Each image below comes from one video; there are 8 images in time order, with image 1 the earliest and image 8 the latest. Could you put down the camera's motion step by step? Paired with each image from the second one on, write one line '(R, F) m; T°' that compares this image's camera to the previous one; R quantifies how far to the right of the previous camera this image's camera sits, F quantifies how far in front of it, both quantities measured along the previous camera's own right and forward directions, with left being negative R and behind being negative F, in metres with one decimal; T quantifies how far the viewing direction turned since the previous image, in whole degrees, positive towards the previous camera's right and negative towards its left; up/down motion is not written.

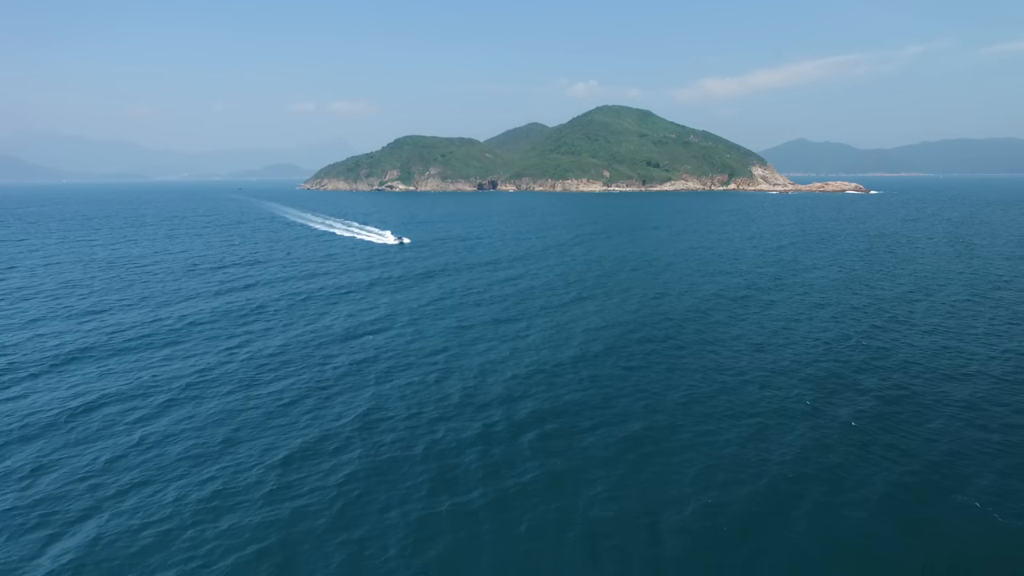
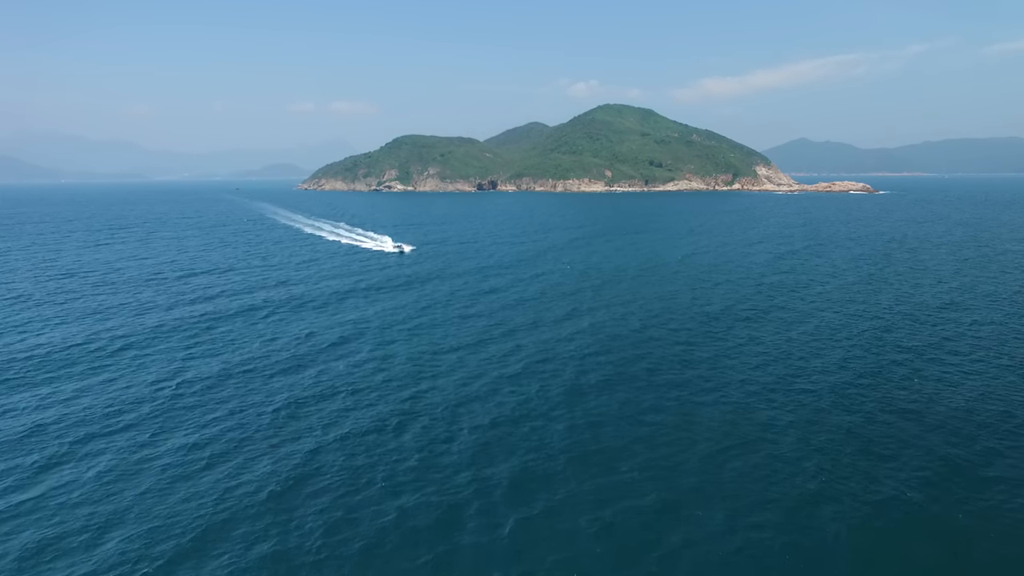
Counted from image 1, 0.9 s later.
(+1.6, +11.0) m; 0°
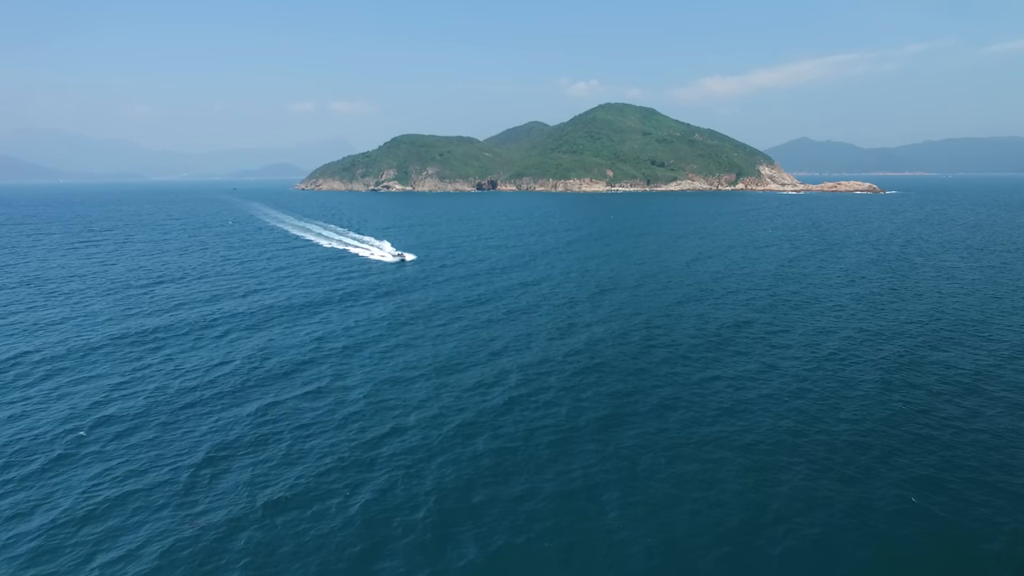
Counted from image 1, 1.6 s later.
(+1.4, +9.5) m; 0°
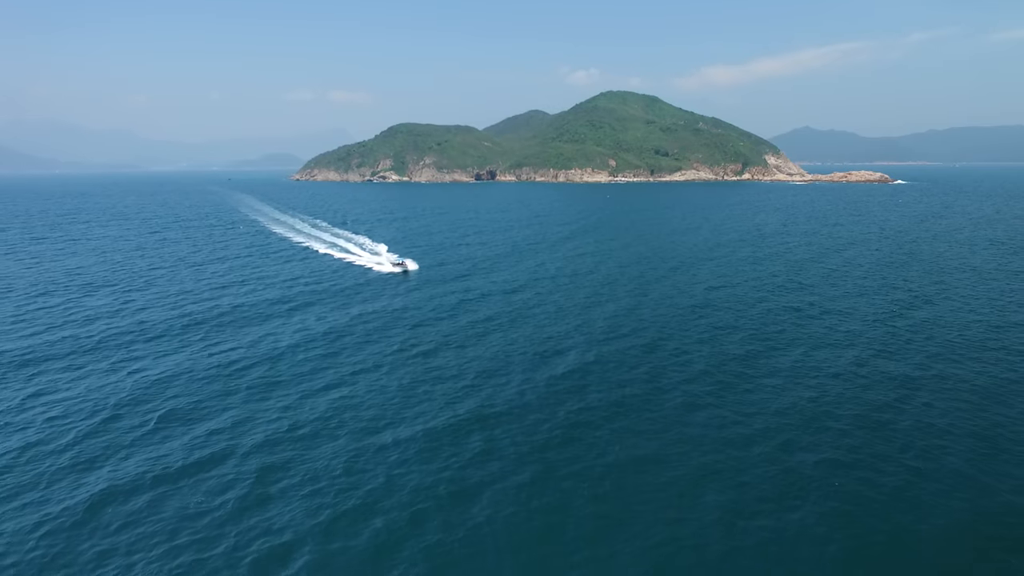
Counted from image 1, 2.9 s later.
(+2.4, +16.0) m; 0°
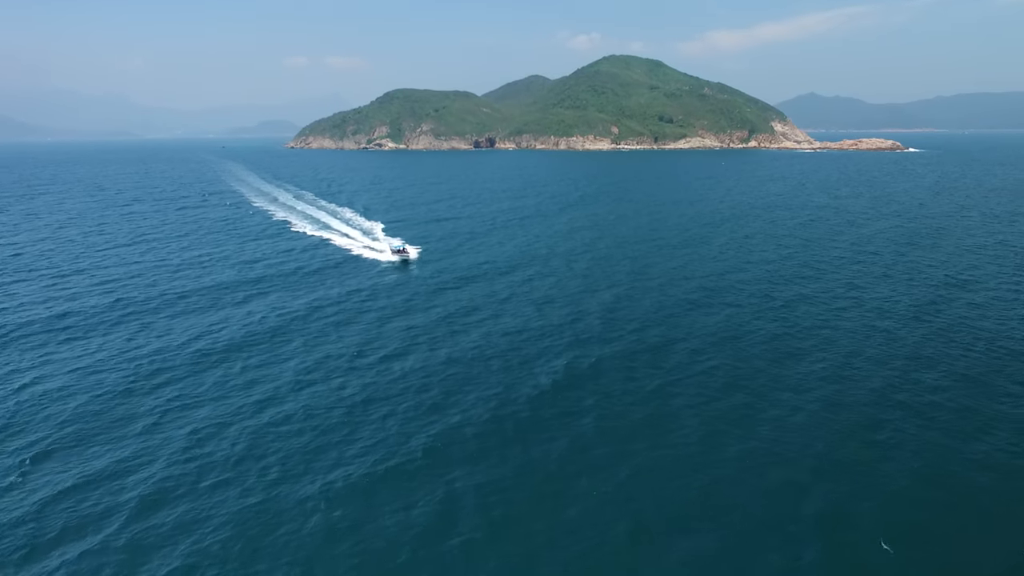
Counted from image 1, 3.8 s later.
(+1.6, +11.4) m; 0°
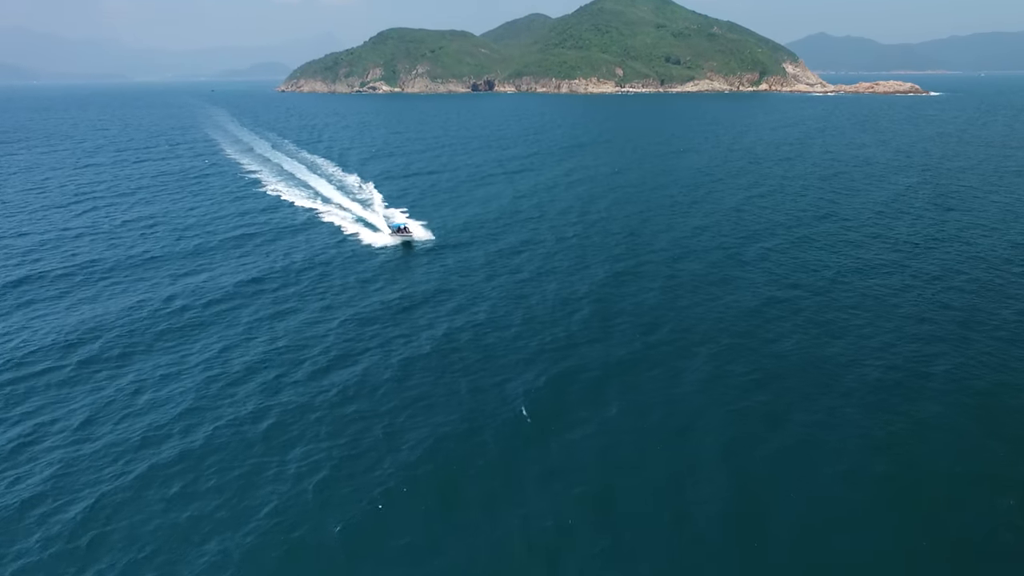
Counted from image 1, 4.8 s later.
(+1.8, +13.2) m; 0°
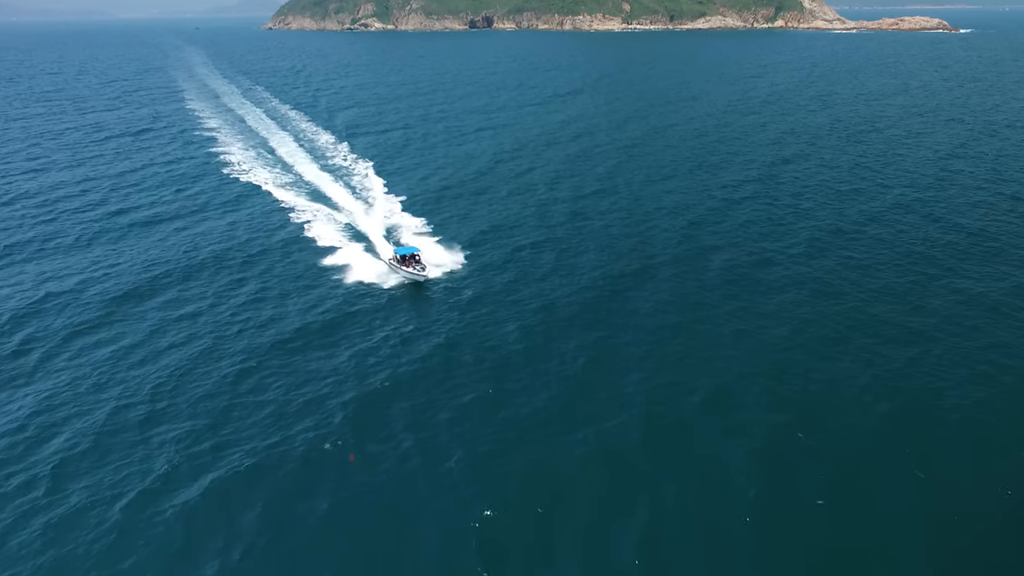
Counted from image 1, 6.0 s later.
(+1.9, +16.5) m; 0°
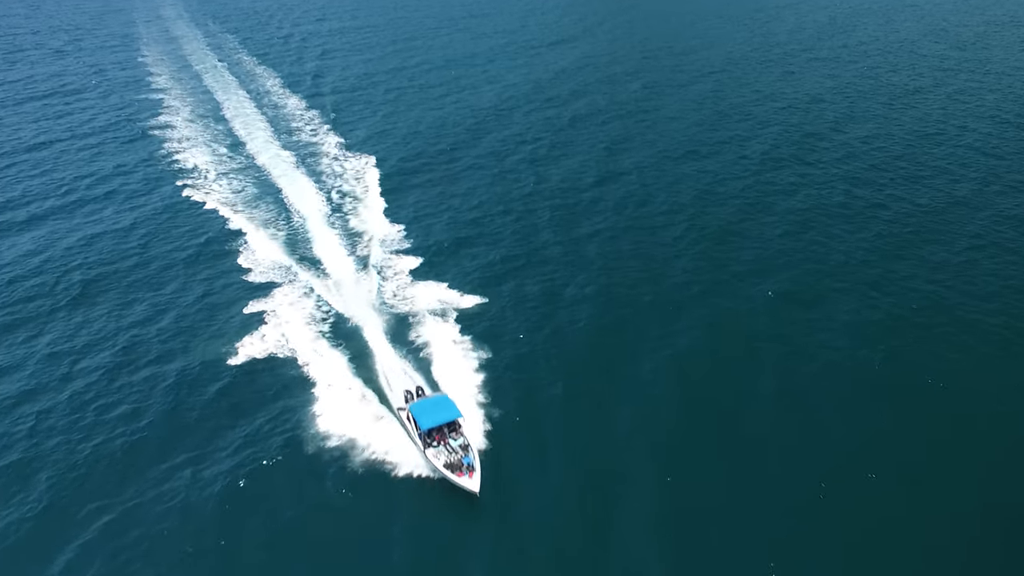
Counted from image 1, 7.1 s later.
(+1.5, +14.6) m; 0°
